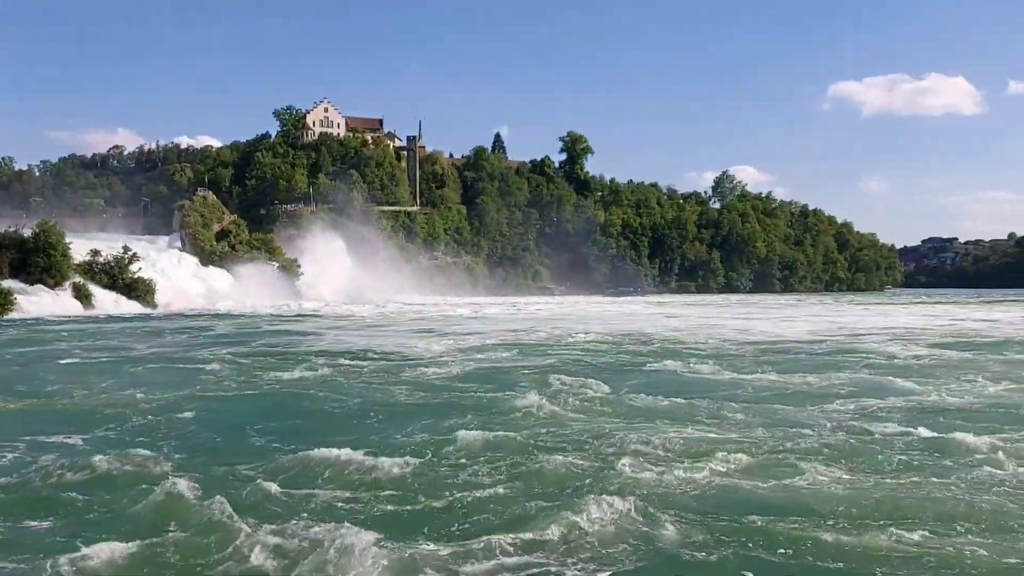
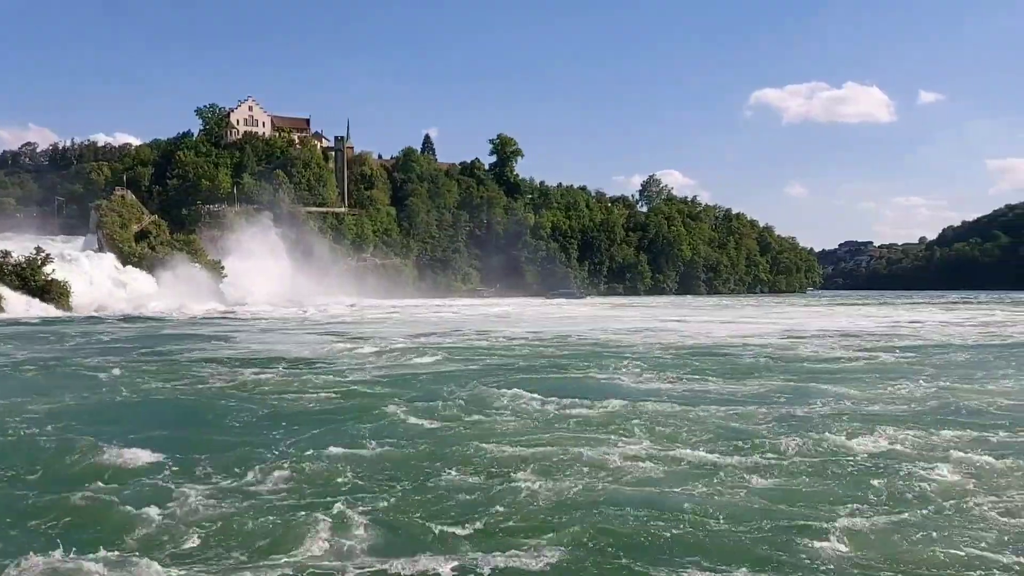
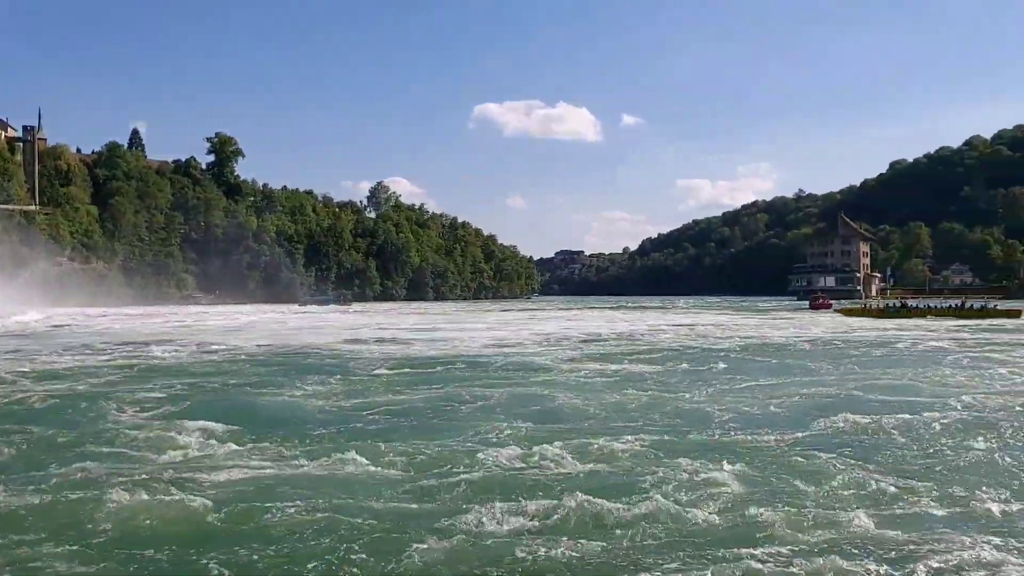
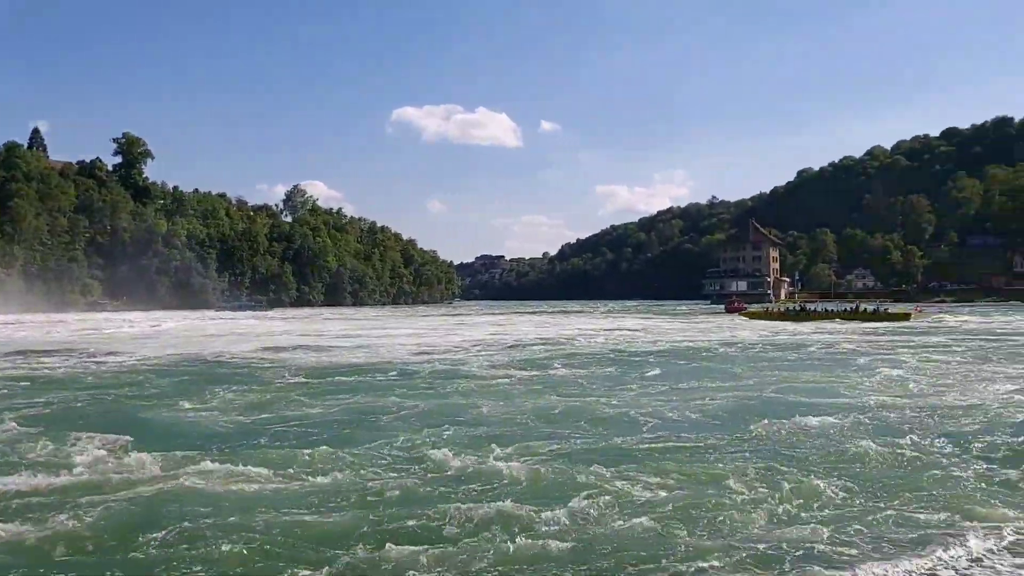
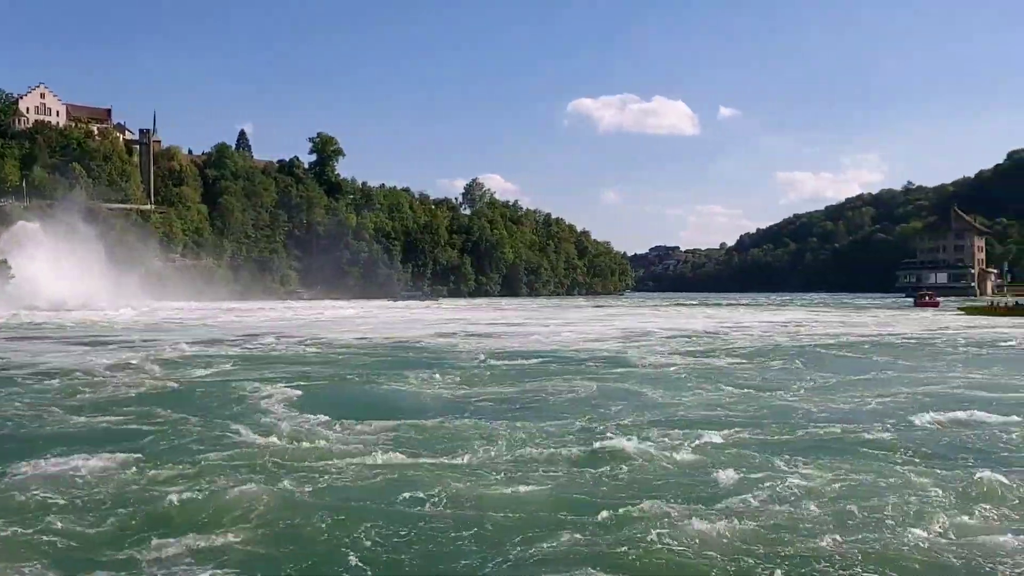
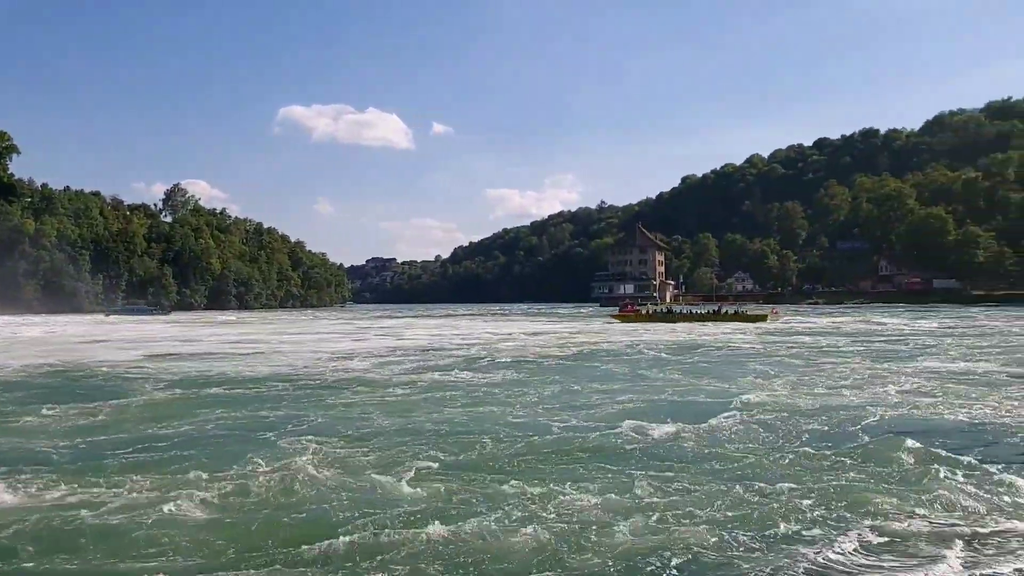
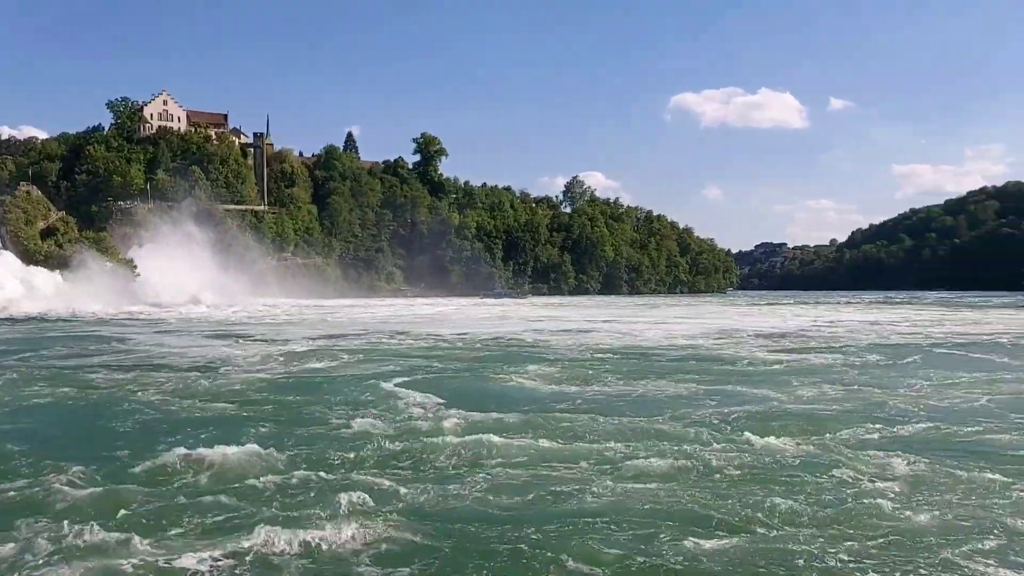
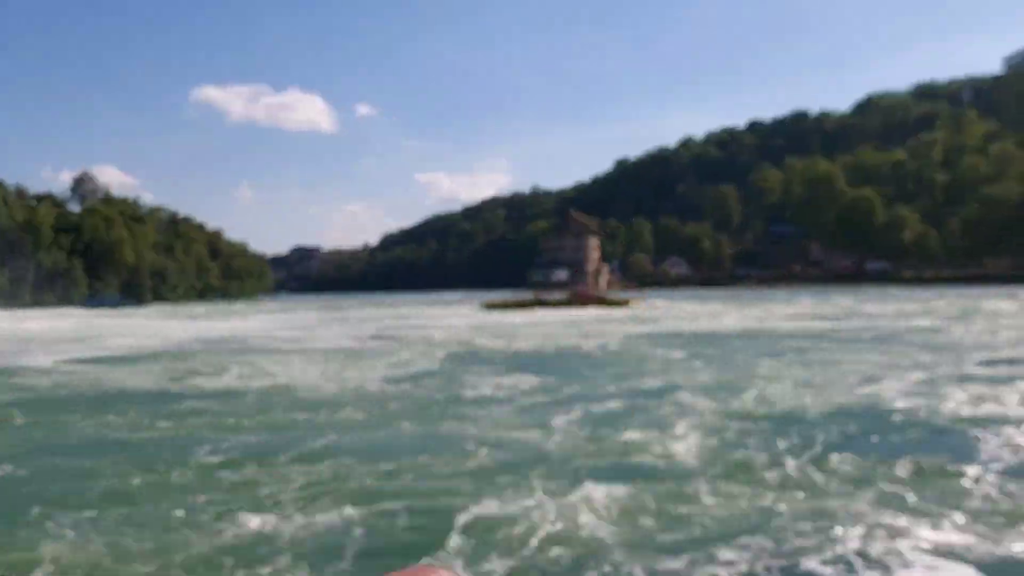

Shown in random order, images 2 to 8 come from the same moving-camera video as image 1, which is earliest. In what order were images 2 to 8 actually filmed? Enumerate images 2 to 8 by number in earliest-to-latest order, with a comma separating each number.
2, 7, 5, 3, 4, 6, 8
